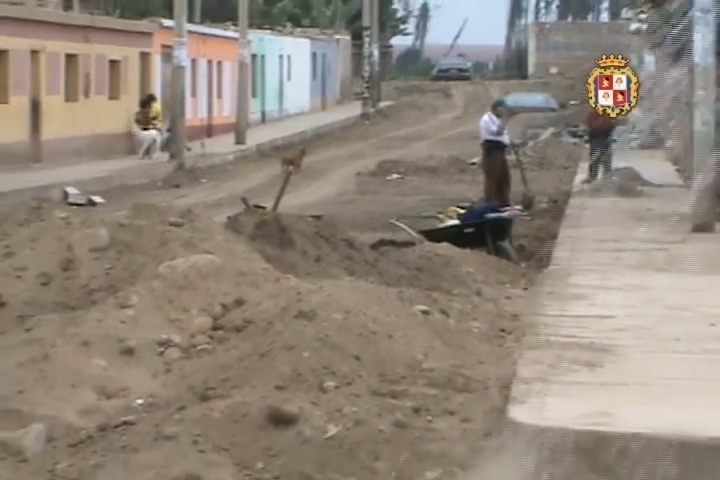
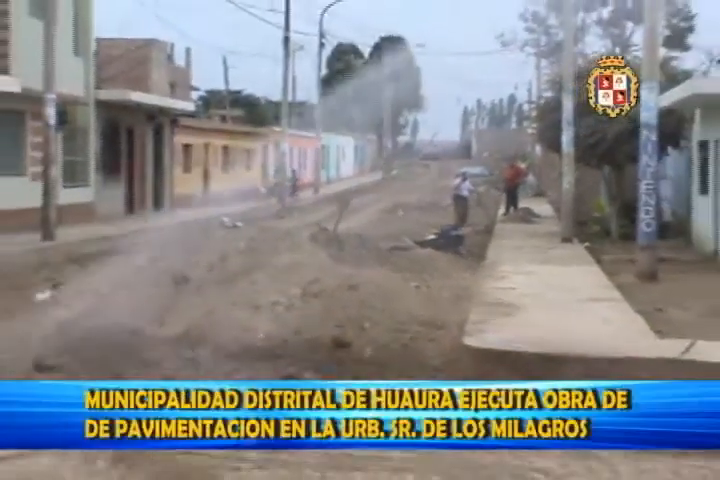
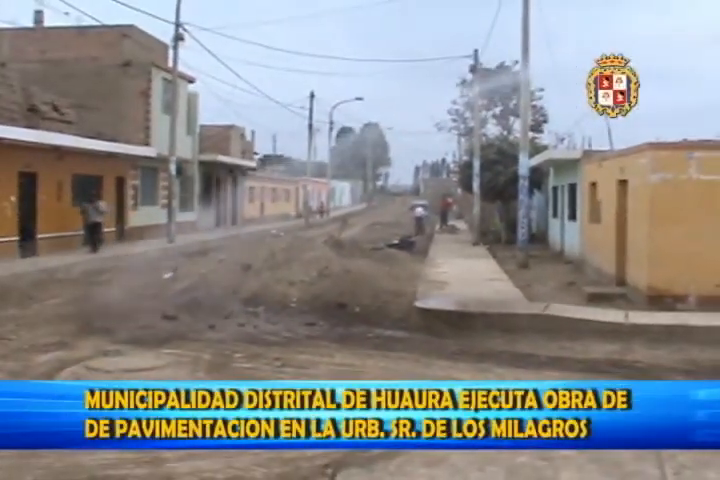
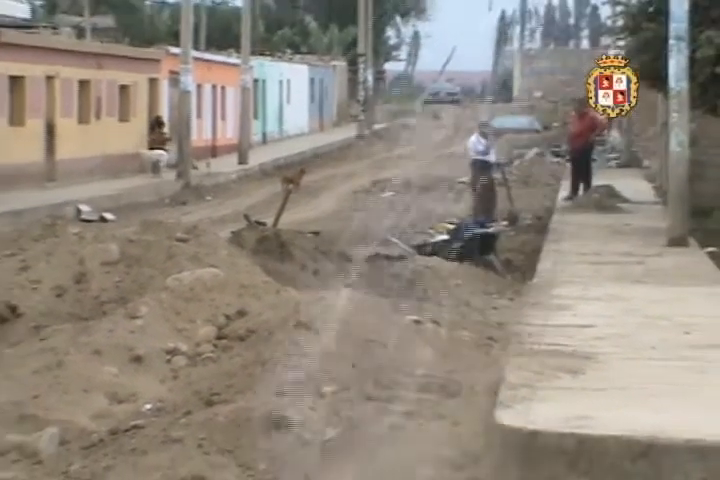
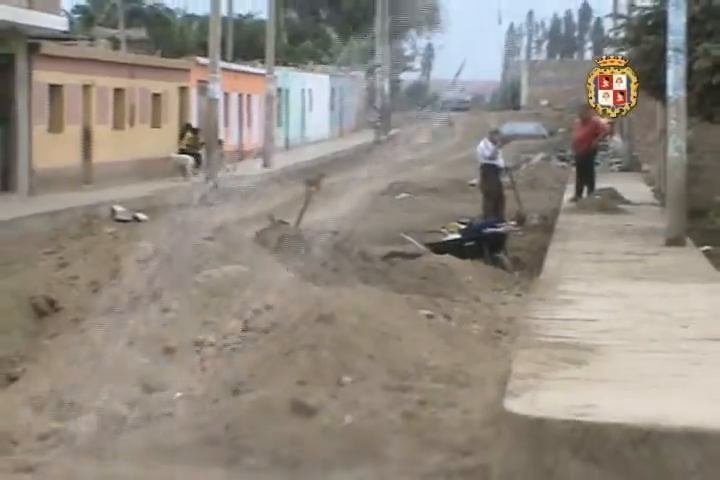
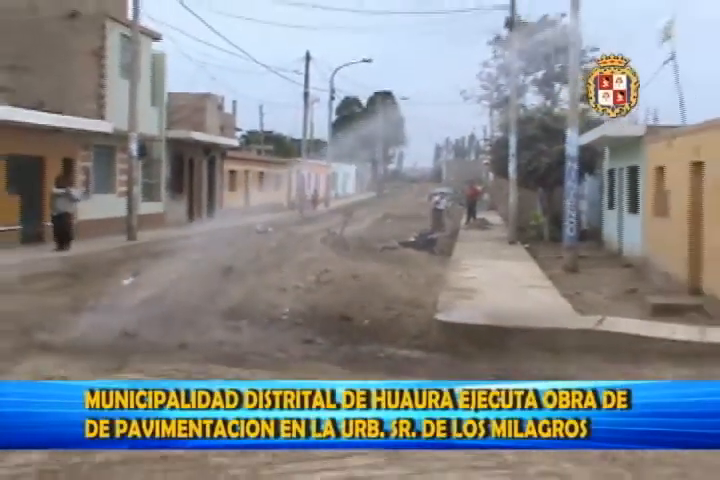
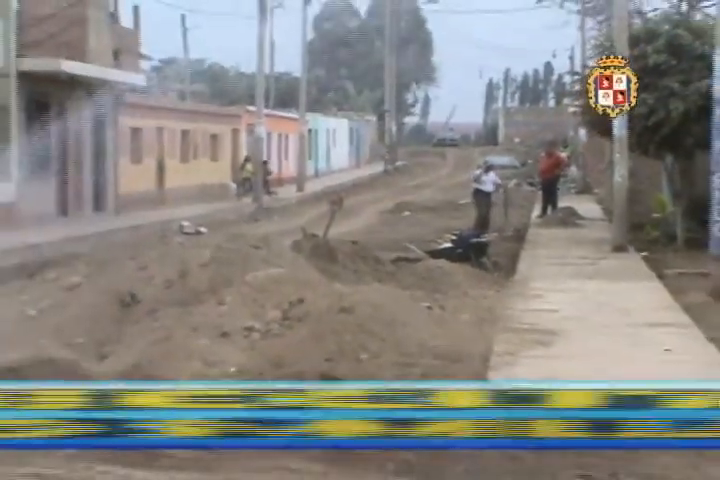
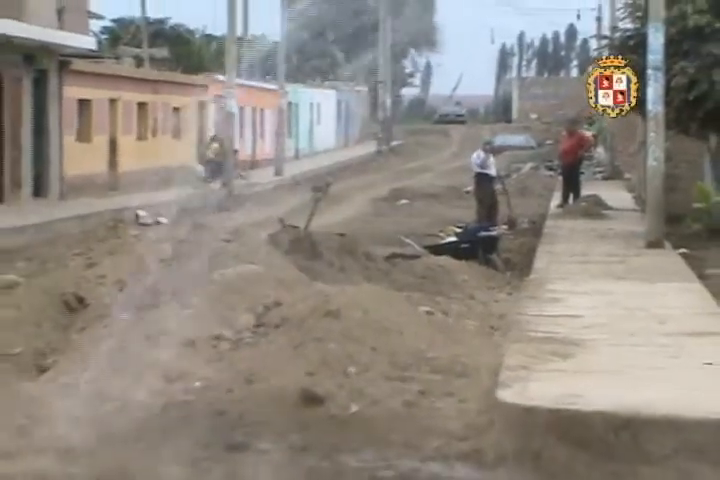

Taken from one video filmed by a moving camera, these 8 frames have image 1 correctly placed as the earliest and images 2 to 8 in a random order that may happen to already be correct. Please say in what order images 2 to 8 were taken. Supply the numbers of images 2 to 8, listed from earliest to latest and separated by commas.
4, 5, 8, 7, 2, 6, 3
